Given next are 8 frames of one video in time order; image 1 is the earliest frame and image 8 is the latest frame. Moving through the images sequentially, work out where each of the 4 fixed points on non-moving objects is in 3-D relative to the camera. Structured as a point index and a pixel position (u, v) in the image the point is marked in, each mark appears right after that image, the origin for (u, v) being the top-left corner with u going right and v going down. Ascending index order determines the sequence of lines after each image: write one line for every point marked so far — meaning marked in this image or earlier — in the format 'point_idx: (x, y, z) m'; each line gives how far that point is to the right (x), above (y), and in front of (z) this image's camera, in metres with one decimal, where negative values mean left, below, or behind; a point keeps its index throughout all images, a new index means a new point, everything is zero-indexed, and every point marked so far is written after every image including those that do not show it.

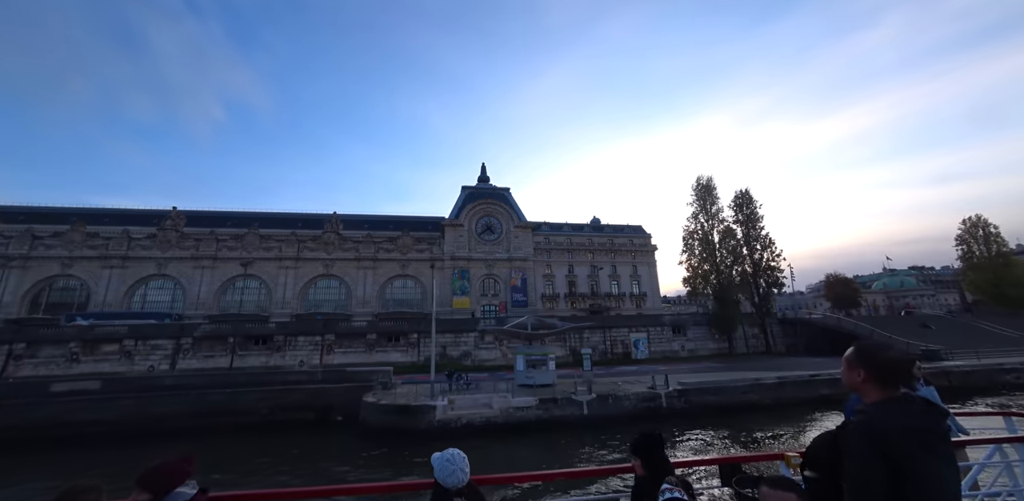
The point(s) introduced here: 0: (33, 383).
0: (-20.8, -5.8, +18.6) m
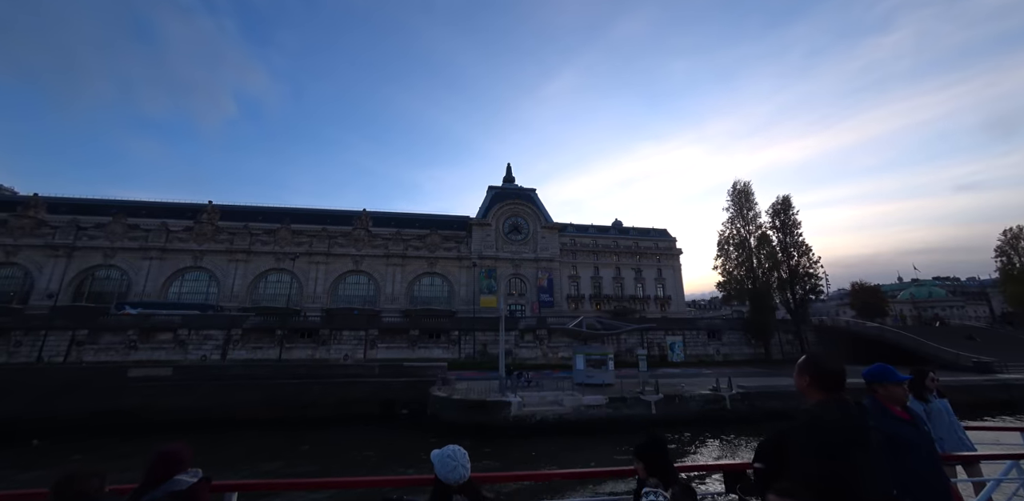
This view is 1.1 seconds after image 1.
0: (-18.2, -5.4, +19.2) m
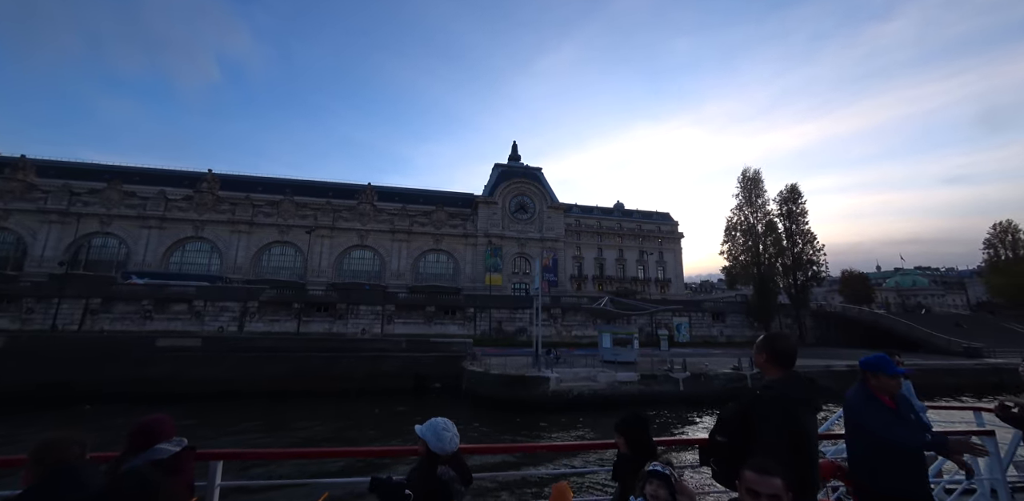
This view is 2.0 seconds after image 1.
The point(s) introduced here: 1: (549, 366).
0: (-16.9, -4.0, +19.2) m
1: (+1.7, -5.0, +18.5) m
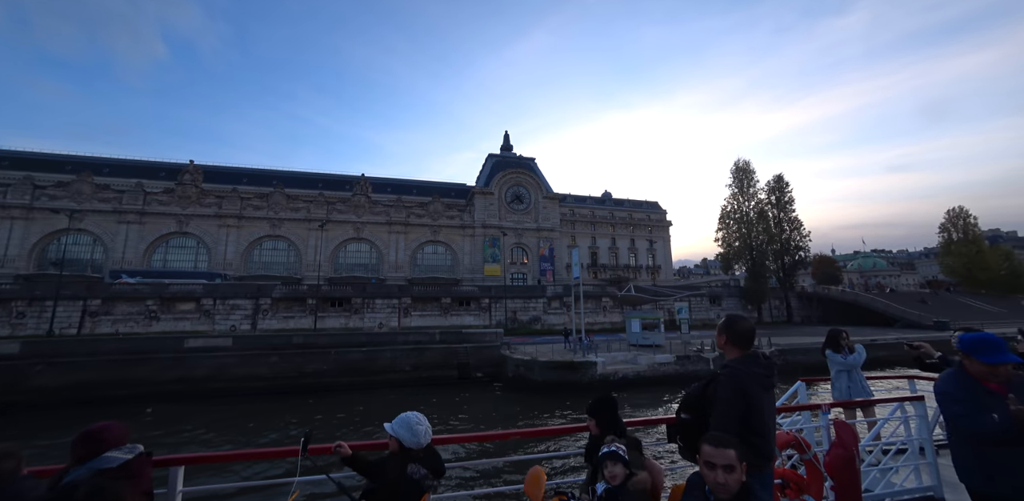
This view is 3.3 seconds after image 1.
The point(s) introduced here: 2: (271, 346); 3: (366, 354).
0: (-15.1, -3.9, +18.6) m
1: (+3.5, -4.7, +19.4) m
2: (-11.2, -4.5, +19.8) m
3: (-6.7, -4.9, +19.9) m
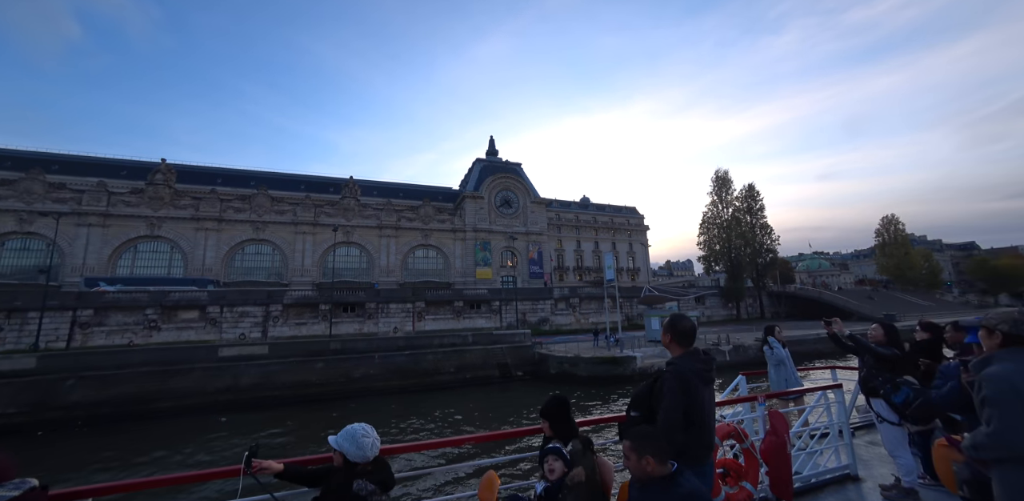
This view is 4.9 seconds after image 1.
0: (-13.0, -4.1, +17.8) m
1: (+5.4, -4.8, +20.8) m
2: (-9.3, -4.7, +19.4) m
3: (-4.8, -5.1, +20.0) m
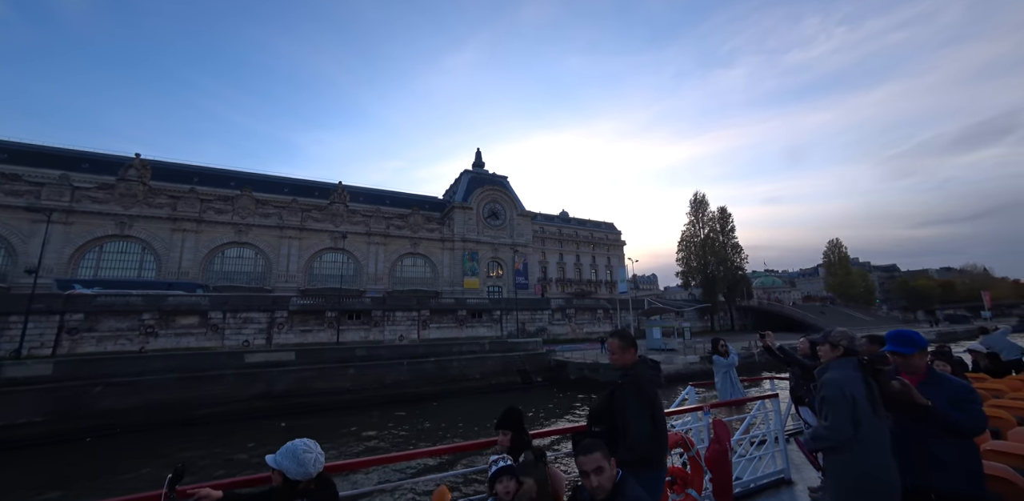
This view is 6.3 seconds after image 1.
0: (-11.5, -4.3, +17.3) m
1: (+6.4, -5.6, +22.2) m
2: (-8.0, -5.0, +19.3) m
3: (-3.7, -5.5, +20.4) m
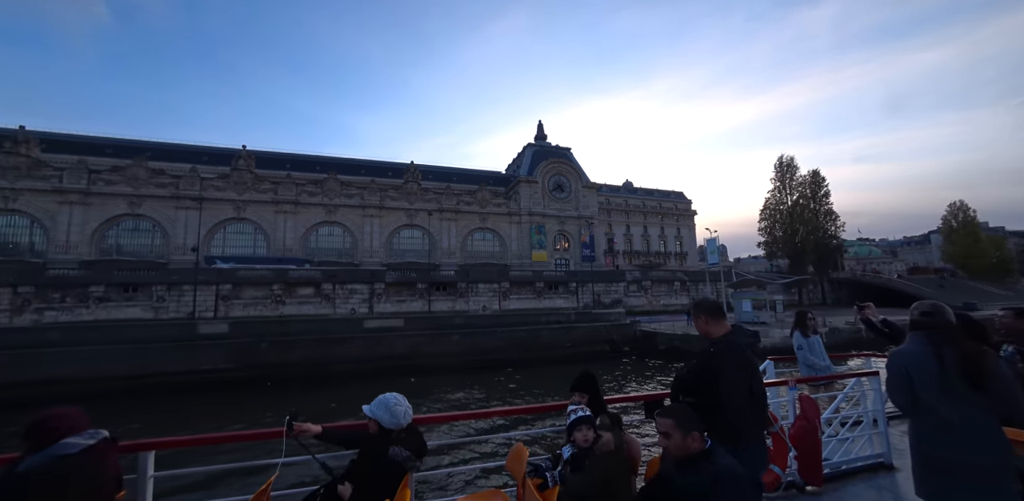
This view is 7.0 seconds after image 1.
0: (-7.4, -3.4, +19.8) m
1: (+10.9, -4.1, +22.5) m
2: (-3.8, -3.9, +21.4) m
3: (+0.7, -4.3, +22.0) m
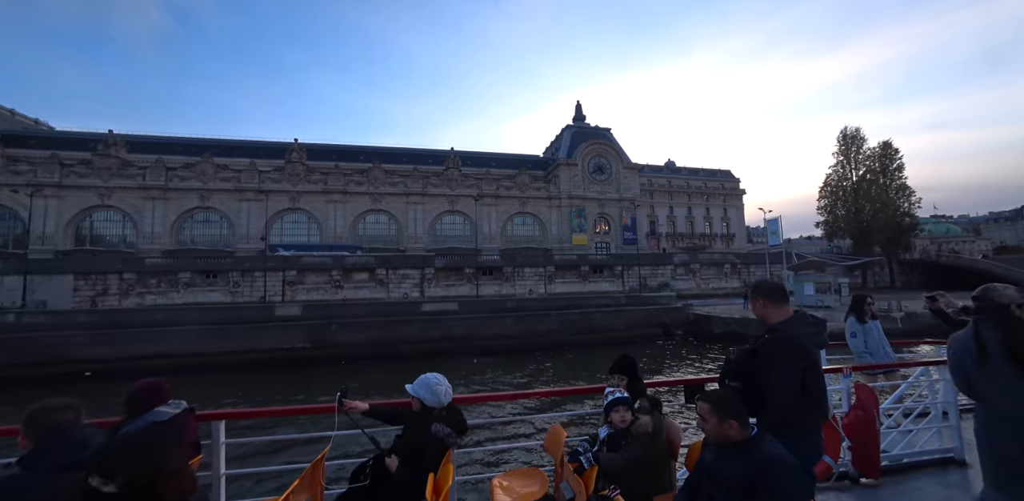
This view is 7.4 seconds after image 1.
0: (-5.0, -2.7, +20.9) m
1: (+13.5, -3.0, +22.1) m
2: (-1.2, -3.1, +22.2) m
3: (+3.3, -3.4, +22.4) m
